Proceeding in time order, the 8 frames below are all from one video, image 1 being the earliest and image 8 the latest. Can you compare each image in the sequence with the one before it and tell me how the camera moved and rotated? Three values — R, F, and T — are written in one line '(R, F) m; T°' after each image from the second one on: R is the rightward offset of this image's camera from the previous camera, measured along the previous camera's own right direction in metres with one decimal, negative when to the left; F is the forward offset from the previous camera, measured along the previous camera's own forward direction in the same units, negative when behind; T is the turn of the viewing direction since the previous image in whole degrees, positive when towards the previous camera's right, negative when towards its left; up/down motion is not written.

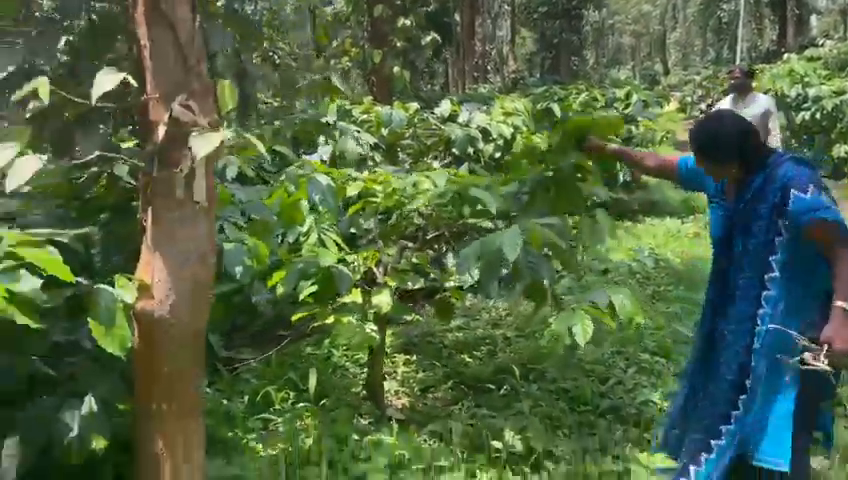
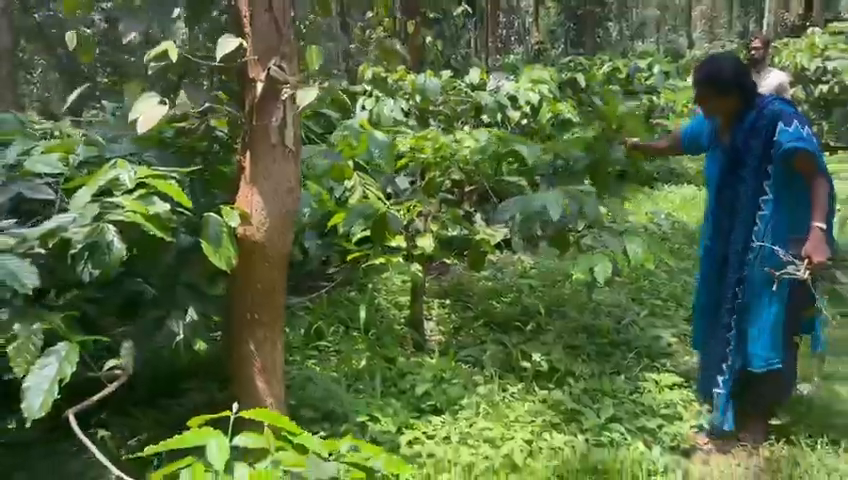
(-0.1, -0.4) m; -1°
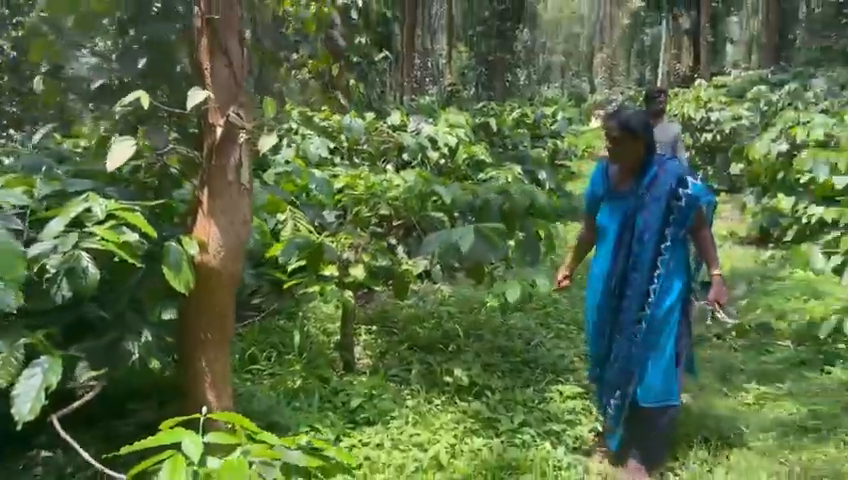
(-0.1, -0.3) m; +7°
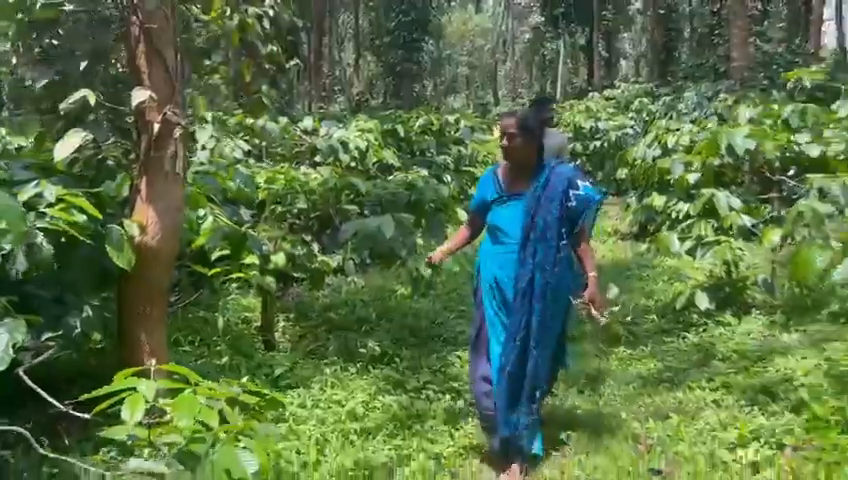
(0.0, -0.4) m; +7°
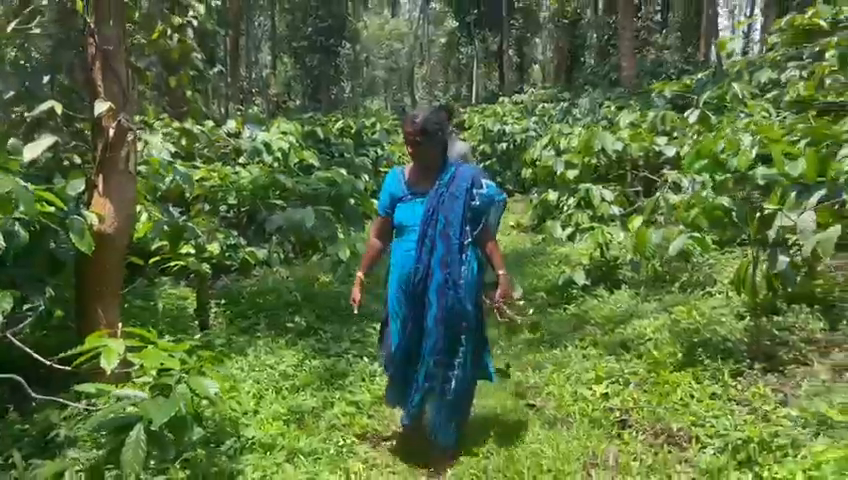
(0.0, -0.6) m; +6°
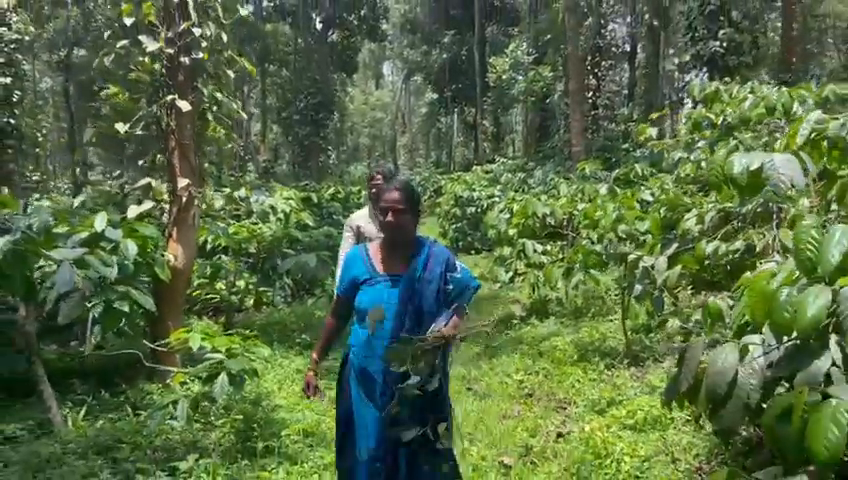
(+0.1, -1.5) m; +1°
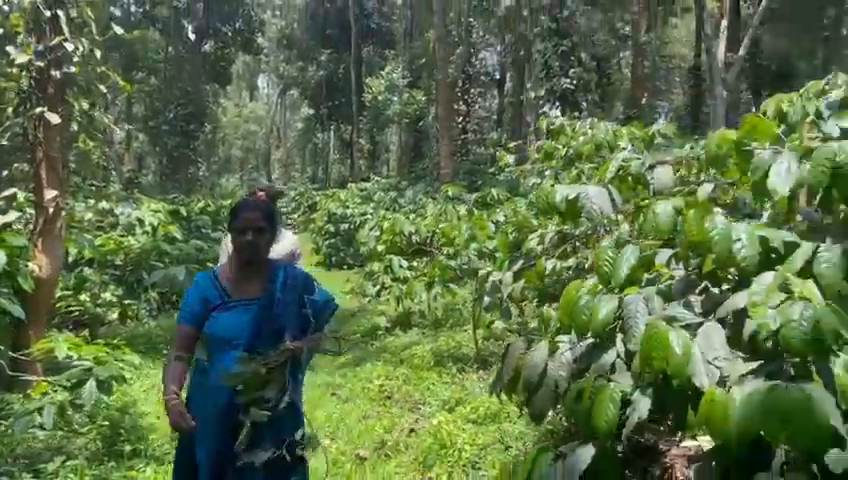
(0.0, -0.4) m; +10°
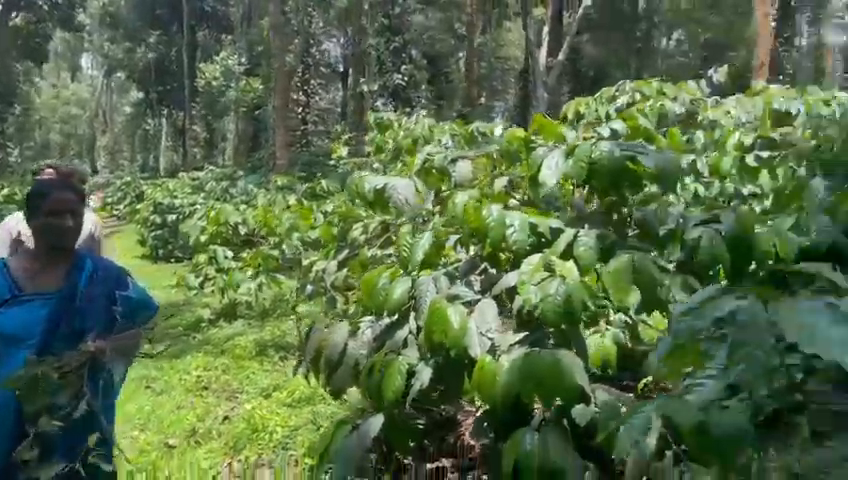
(+0.2, -0.2) m; +13°
